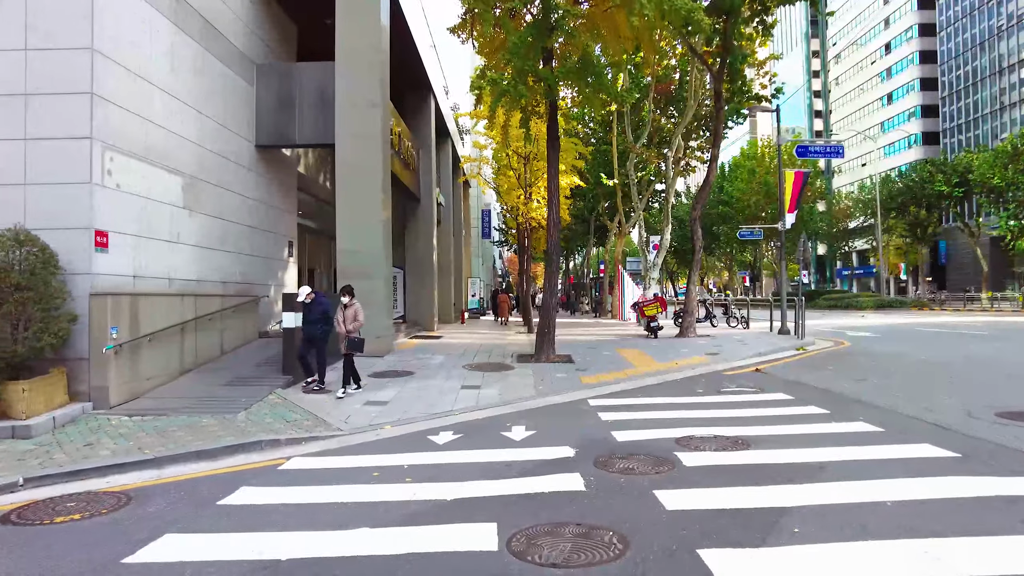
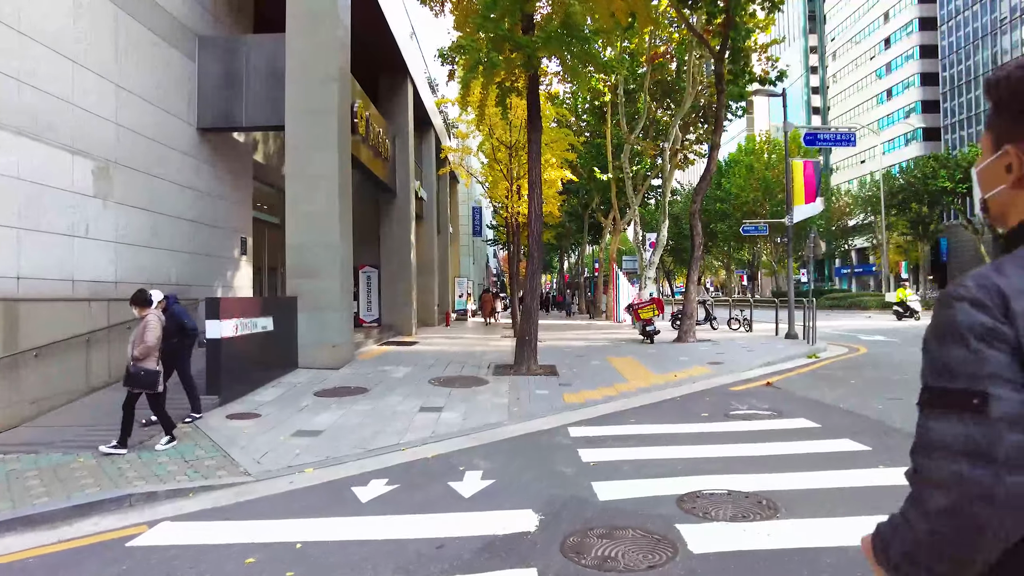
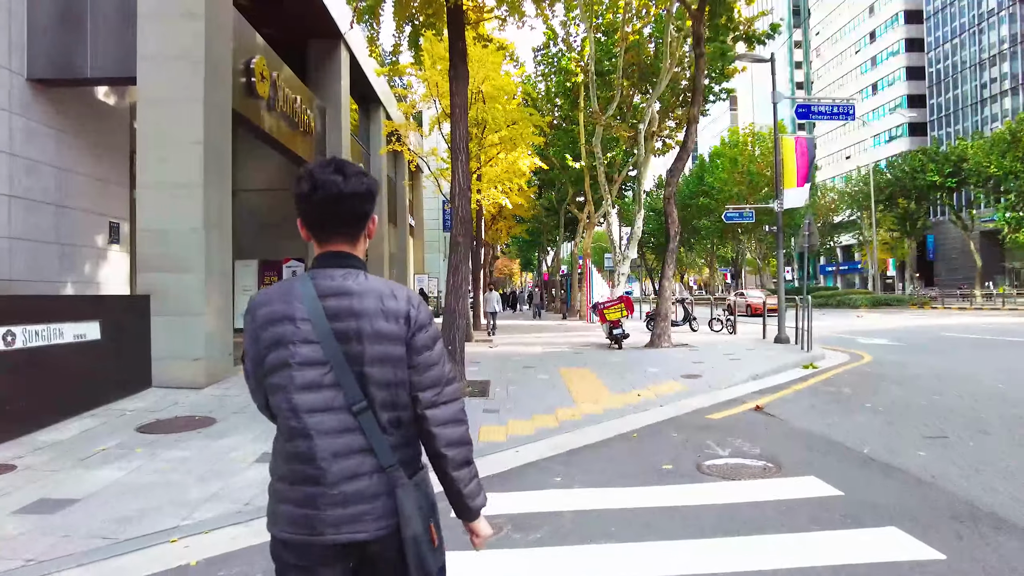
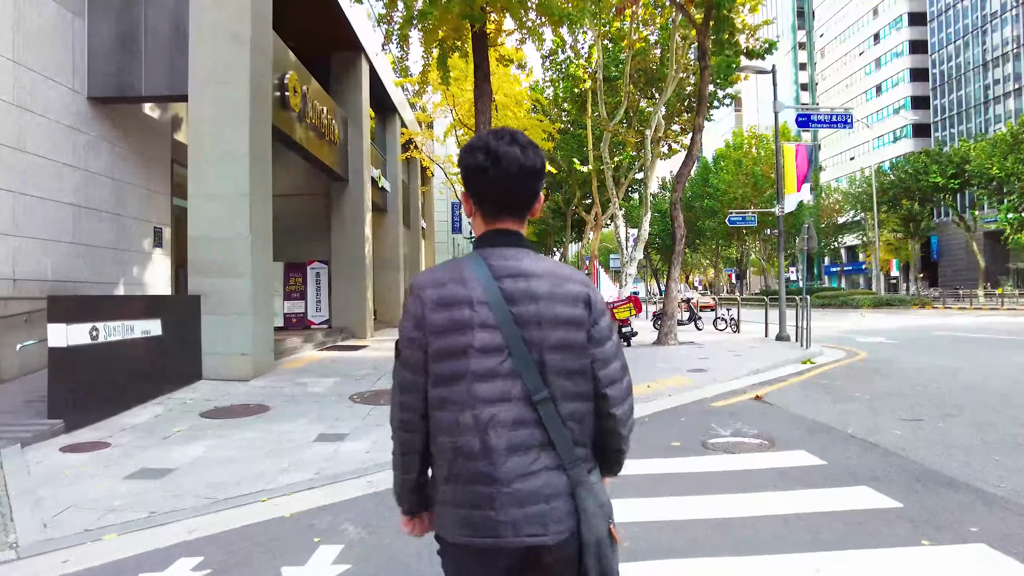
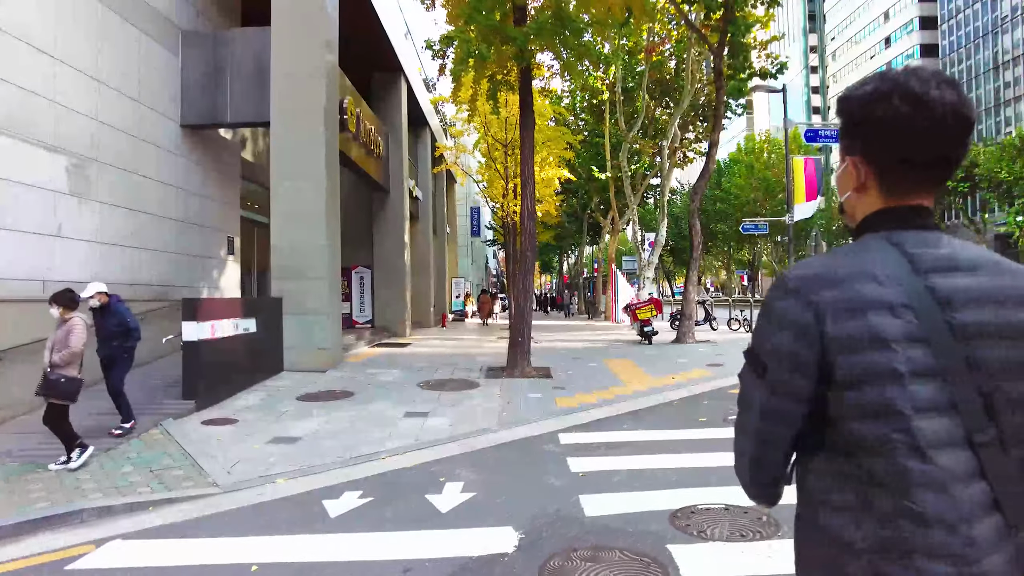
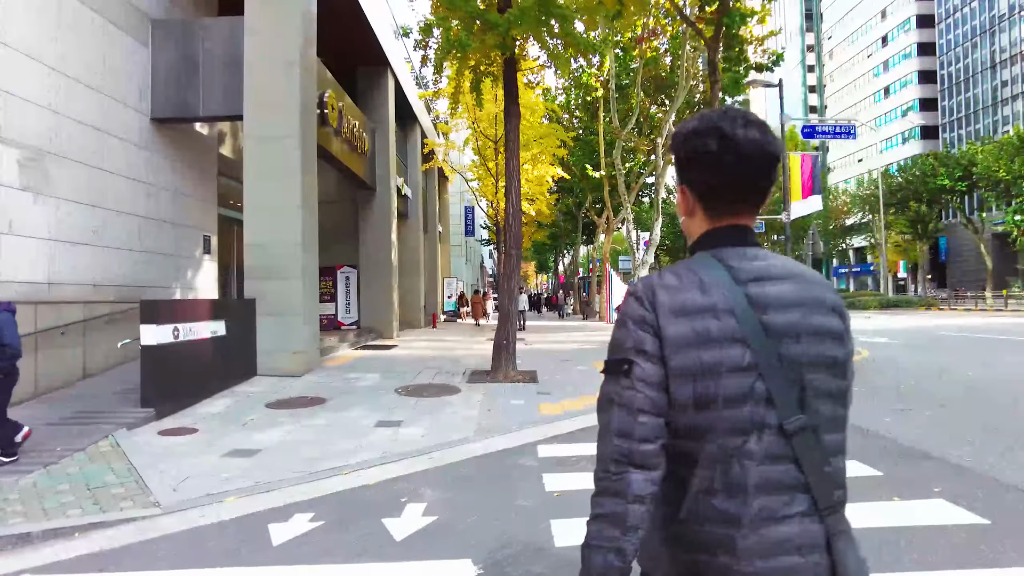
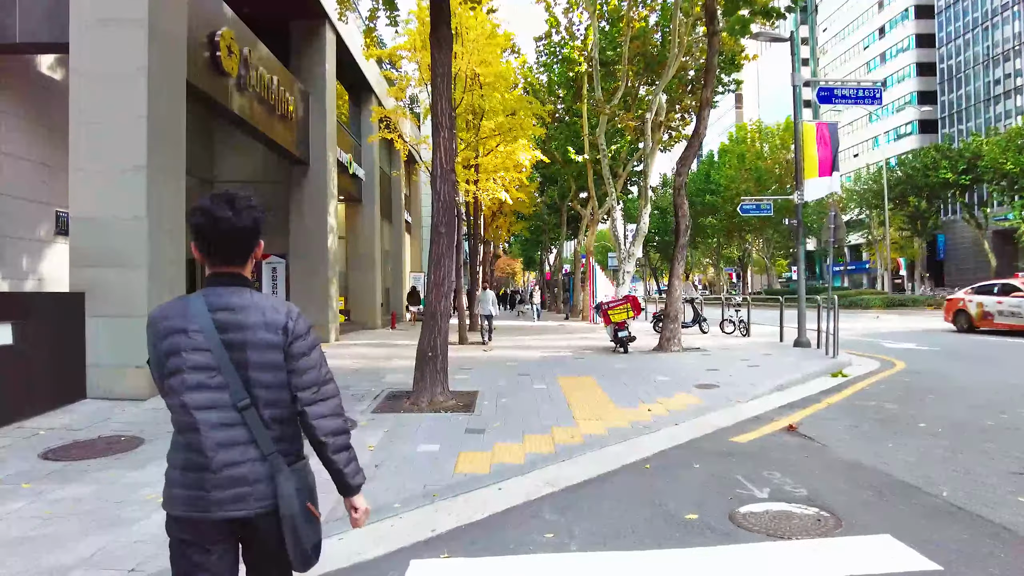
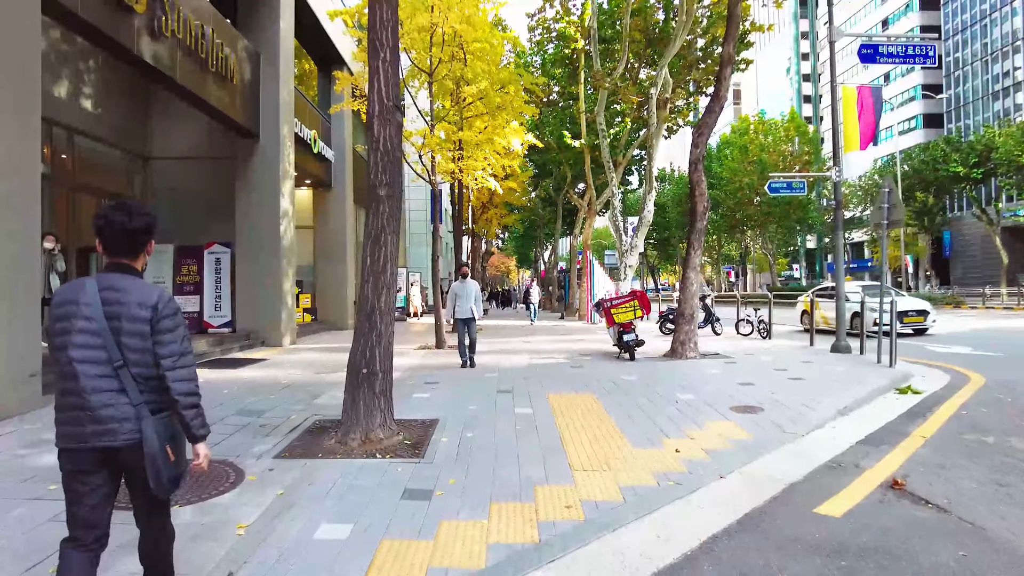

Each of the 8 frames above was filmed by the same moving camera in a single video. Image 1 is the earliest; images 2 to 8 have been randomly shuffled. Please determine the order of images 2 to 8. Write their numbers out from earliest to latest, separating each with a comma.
2, 5, 6, 4, 3, 7, 8
